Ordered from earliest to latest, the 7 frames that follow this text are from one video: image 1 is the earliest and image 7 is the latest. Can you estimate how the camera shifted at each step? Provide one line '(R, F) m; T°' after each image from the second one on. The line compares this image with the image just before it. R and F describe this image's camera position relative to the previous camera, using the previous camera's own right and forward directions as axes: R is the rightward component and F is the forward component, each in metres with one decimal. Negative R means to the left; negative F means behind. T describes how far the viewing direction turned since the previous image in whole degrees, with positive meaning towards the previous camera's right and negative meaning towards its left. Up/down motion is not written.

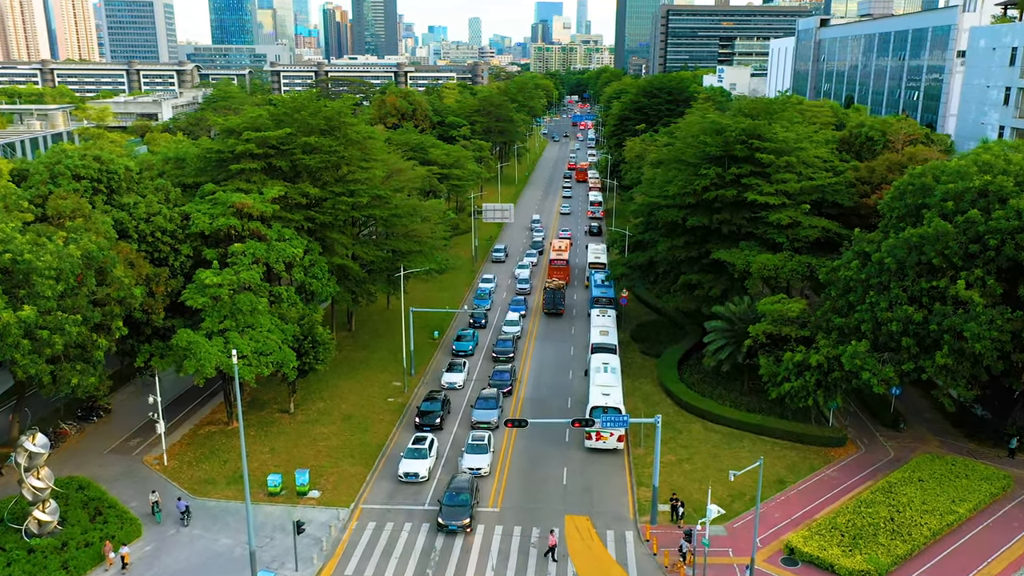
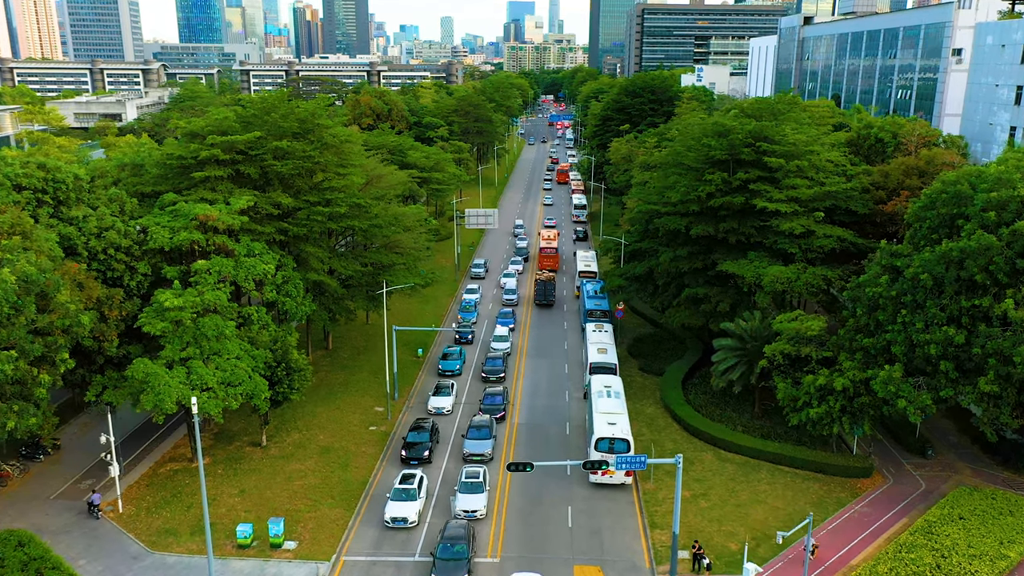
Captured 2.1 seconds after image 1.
(-0.9, +3.6) m; +2°
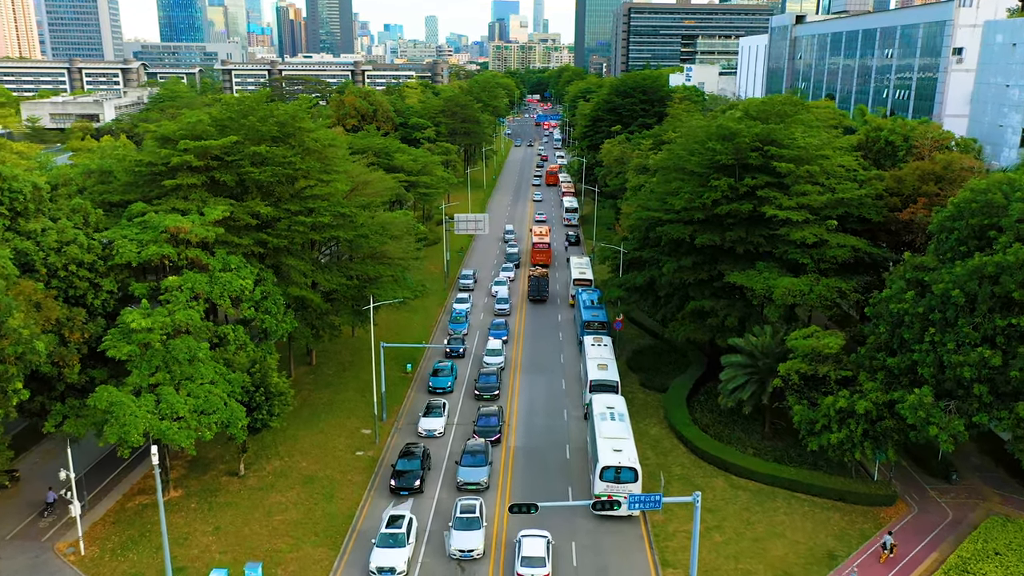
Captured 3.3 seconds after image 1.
(-0.5, +2.6) m; +1°
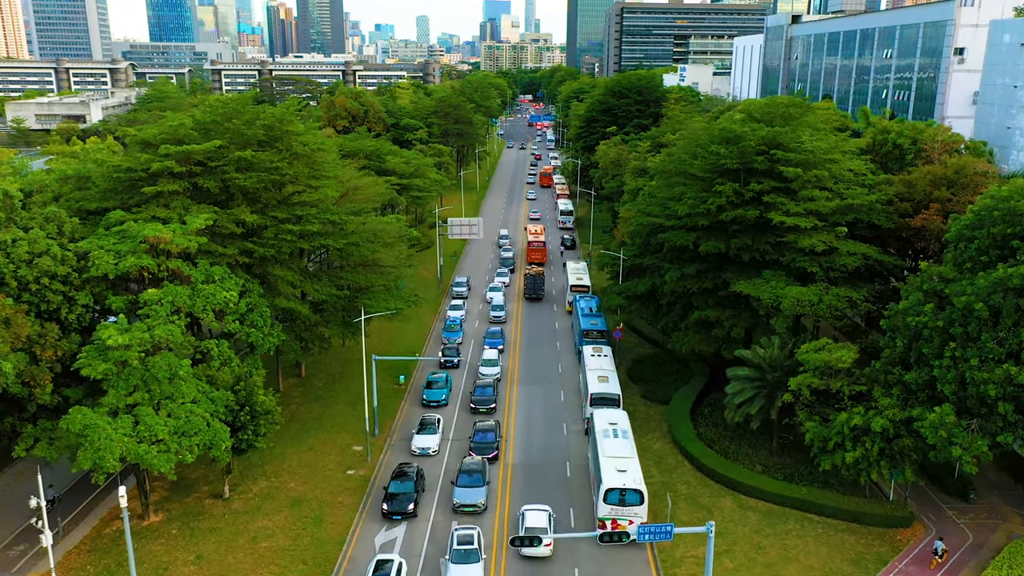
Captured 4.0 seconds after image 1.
(-0.2, +1.6) m; +1°
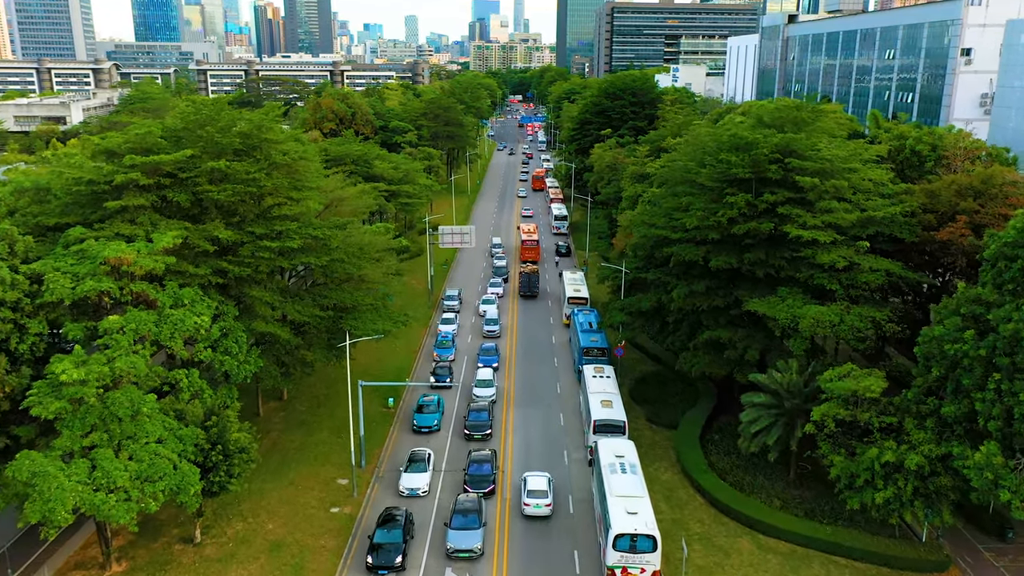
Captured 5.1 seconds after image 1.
(-0.3, +2.8) m; +1°
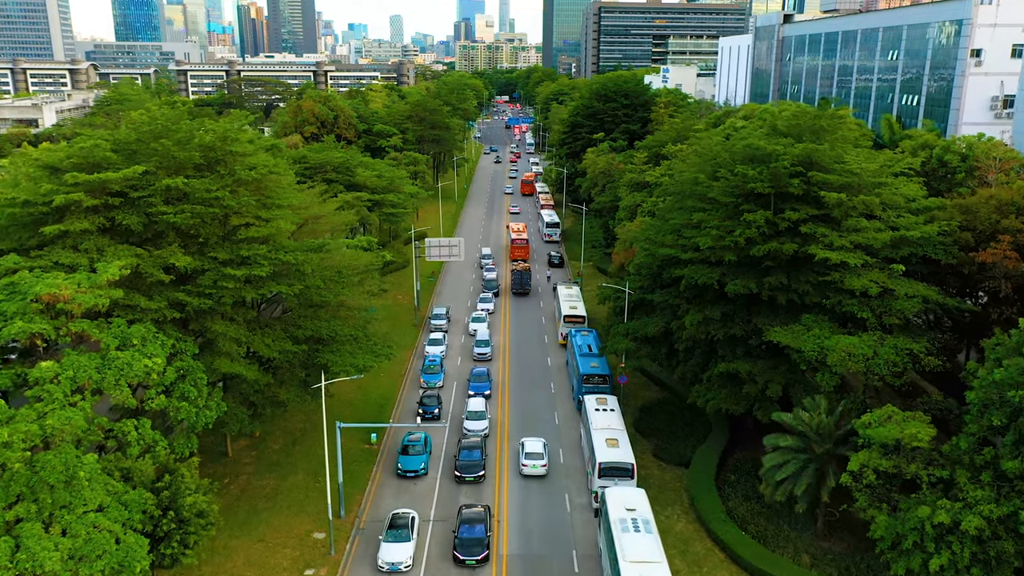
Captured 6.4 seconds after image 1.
(-0.4, +3.7) m; +1°
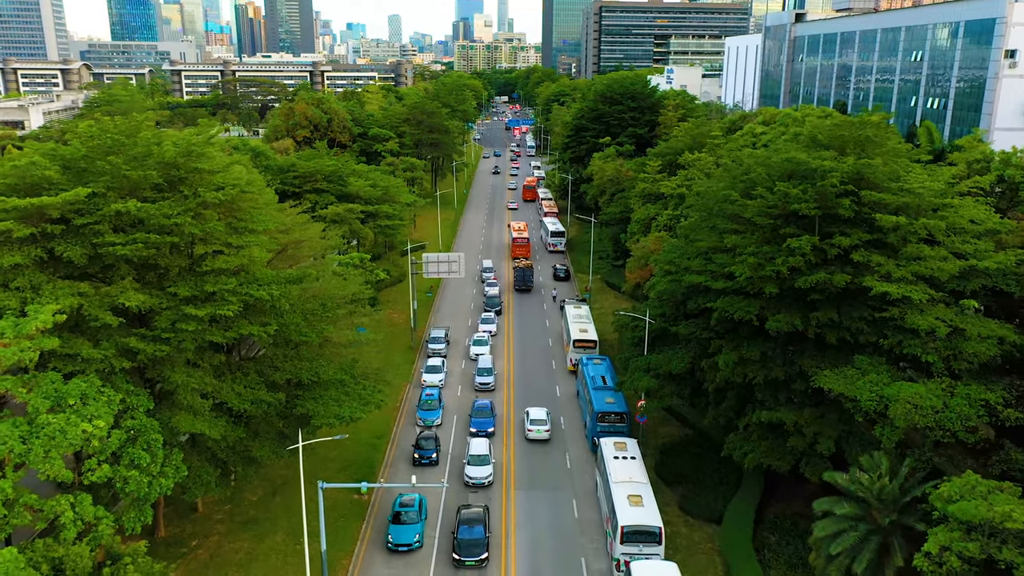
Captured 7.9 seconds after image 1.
(-0.4, +4.4) m; 0°
